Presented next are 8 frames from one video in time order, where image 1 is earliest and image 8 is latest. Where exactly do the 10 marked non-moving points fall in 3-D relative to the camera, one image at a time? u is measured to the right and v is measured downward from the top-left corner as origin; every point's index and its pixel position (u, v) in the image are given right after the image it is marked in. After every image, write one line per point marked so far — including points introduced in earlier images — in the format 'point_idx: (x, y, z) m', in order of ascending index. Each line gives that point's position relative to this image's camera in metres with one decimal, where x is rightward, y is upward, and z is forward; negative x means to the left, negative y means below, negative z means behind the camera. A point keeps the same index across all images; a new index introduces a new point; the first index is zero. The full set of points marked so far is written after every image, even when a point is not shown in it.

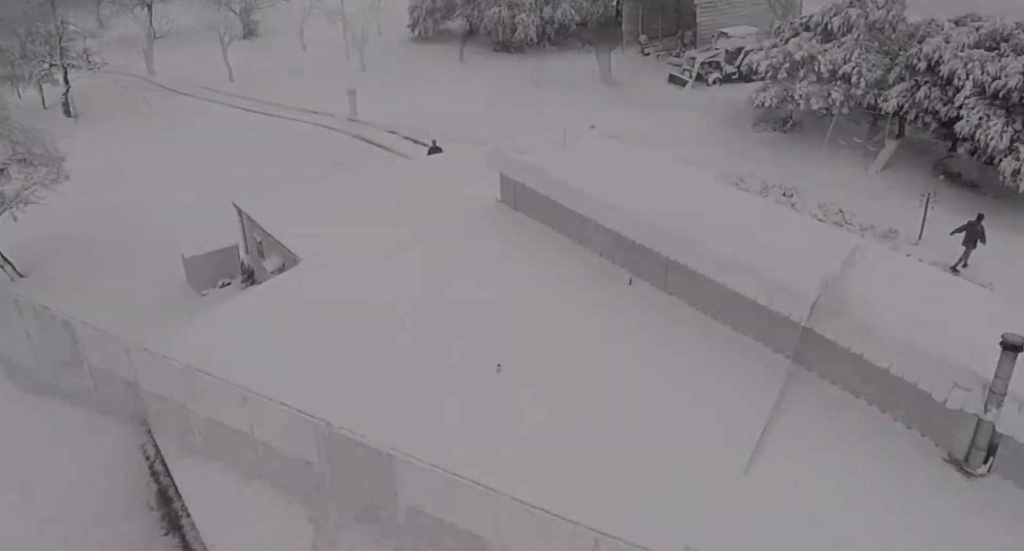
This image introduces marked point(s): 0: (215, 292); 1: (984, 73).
0: (-5.6, -0.2, +14.5) m
1: (+9.1, +3.9, +14.3) m
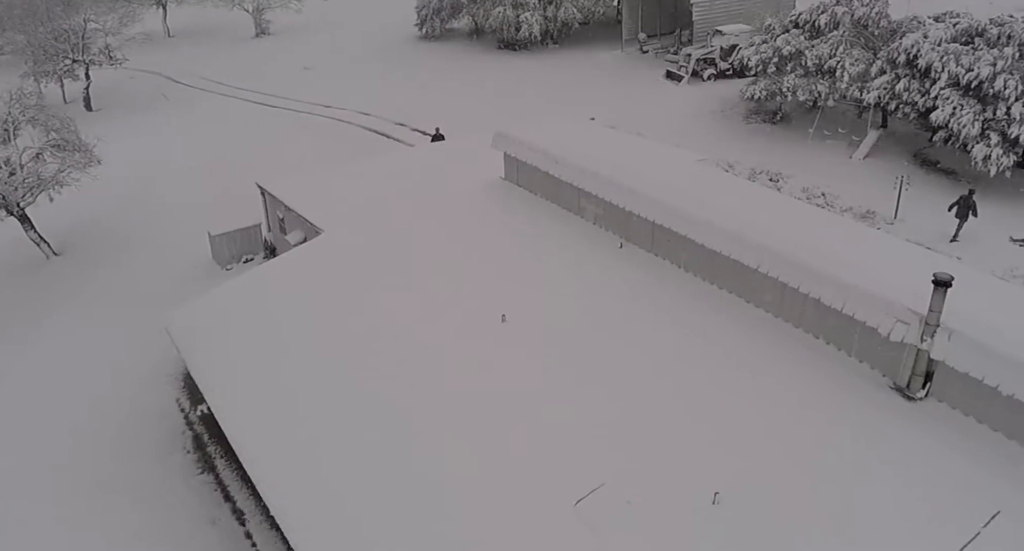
0: (-5.6, +0.2, +15.5) m
1: (+9.2, +4.3, +15.2) m
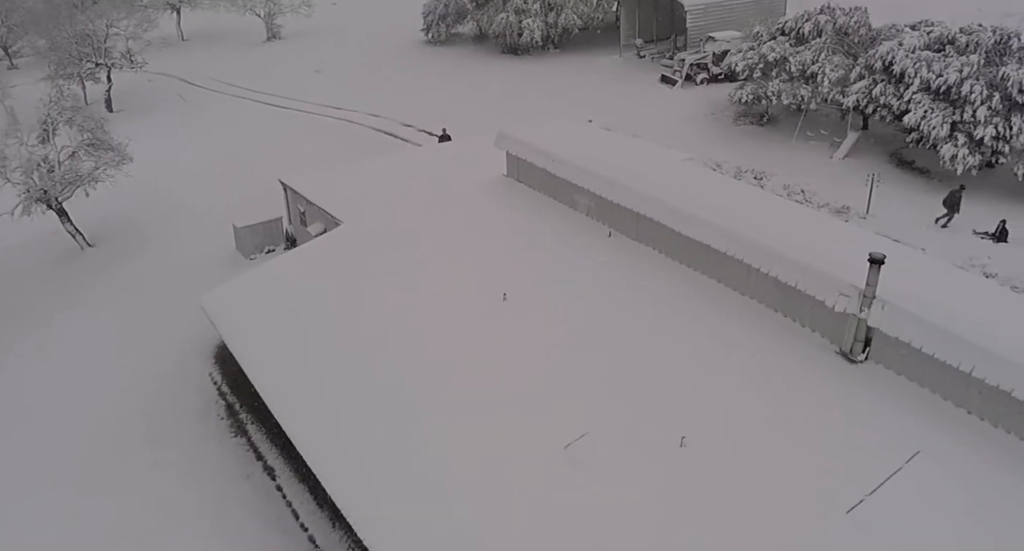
0: (-5.5, +0.4, +16.7) m
1: (+9.2, +4.5, +16.4) m
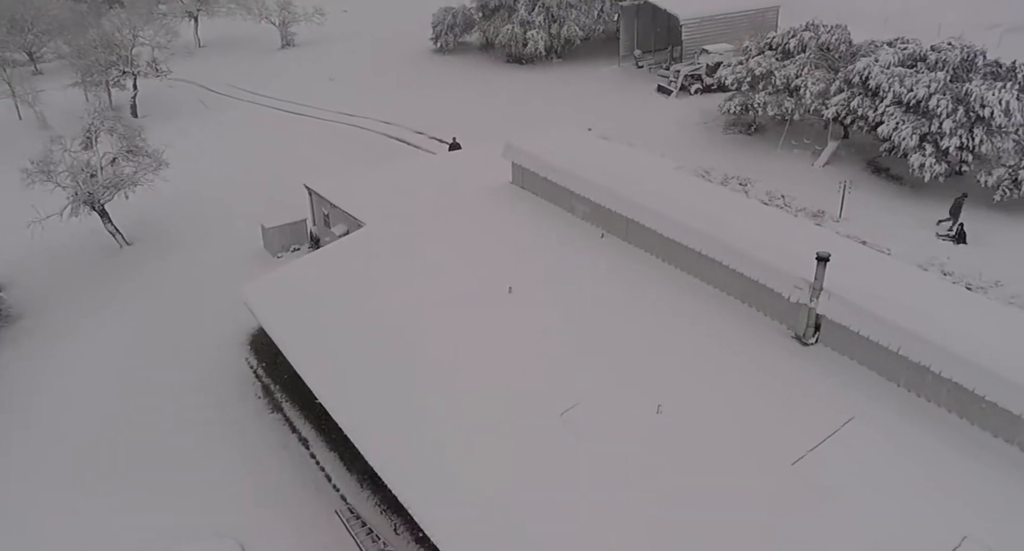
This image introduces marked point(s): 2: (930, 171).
0: (-5.4, +0.5, +18.2) m
1: (+9.3, +4.5, +17.8) m
2: (+9.6, +2.4, +17.1) m
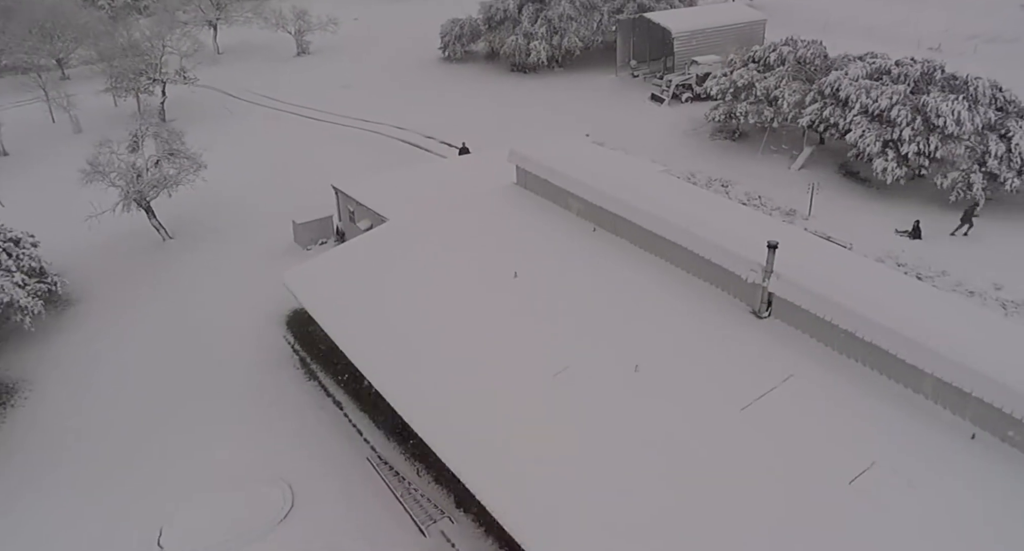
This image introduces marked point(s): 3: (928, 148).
0: (-5.3, +0.8, +20.2) m
1: (+9.4, +4.7, +19.7) m
2: (+9.7, +2.6, +19.0) m
3: (+10.5, +3.2, +18.6) m
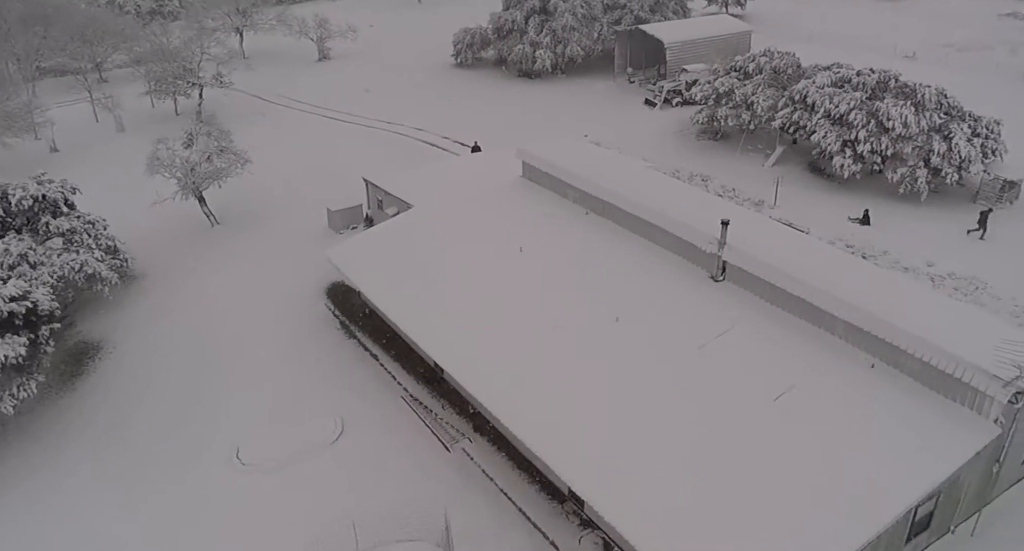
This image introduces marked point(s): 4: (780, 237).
0: (-5.1, +1.3, +23.0) m
1: (+9.6, +5.2, +22.5) m
2: (+9.9, +3.1, +21.8) m
3: (+10.6, +3.7, +21.4) m
4: (+5.7, +0.8, +15.7) m
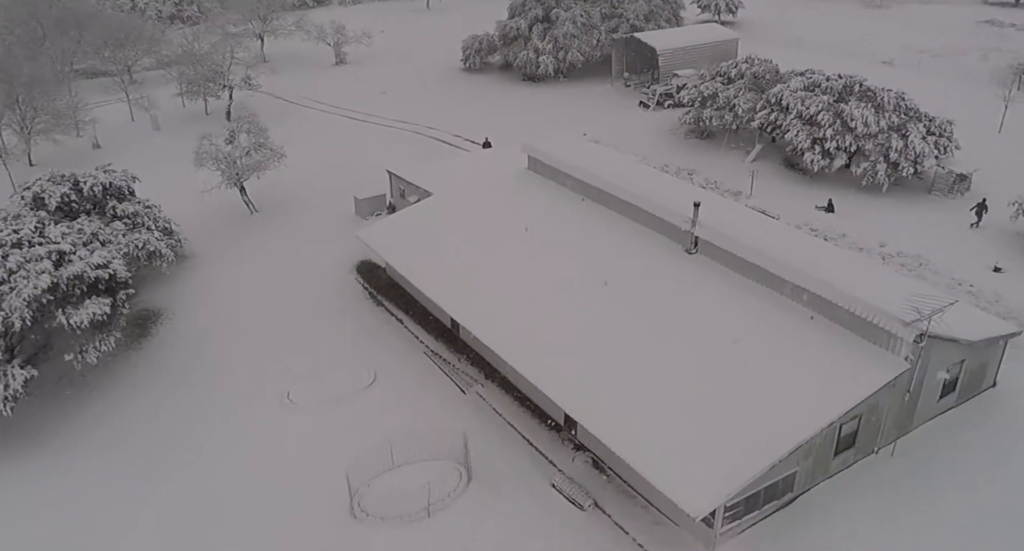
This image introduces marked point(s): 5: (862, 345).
0: (-4.9, +2.0, +25.8) m
1: (+9.9, +5.8, +25.3) m
2: (+10.1, +3.7, +24.5) m
3: (+10.8, +4.3, +24.1) m
4: (+5.9, +1.4, +18.5) m
5: (+6.7, -1.3, +14.3) m
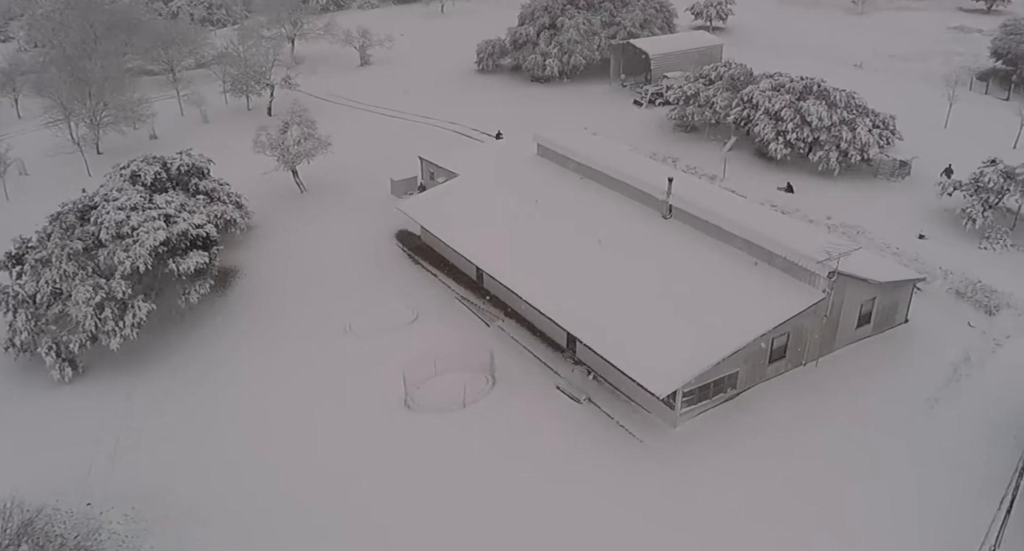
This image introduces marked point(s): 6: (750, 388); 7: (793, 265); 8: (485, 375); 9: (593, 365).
0: (-4.5, +3.2, +30.5) m
1: (+10.3, +6.9, +29.8) m
2: (+10.5, +4.8, +29.1) m
3: (+11.3, +5.4, +28.7) m
4: (+6.3, +2.5, +23.1) m
5: (+7.1, -0.2, +18.8) m
6: (+6.0, -2.8, +18.6) m
7: (+7.2, +0.3, +18.9) m
8: (-0.7, -2.6, +19.7) m
9: (+2.1, -2.4, +19.6) m
